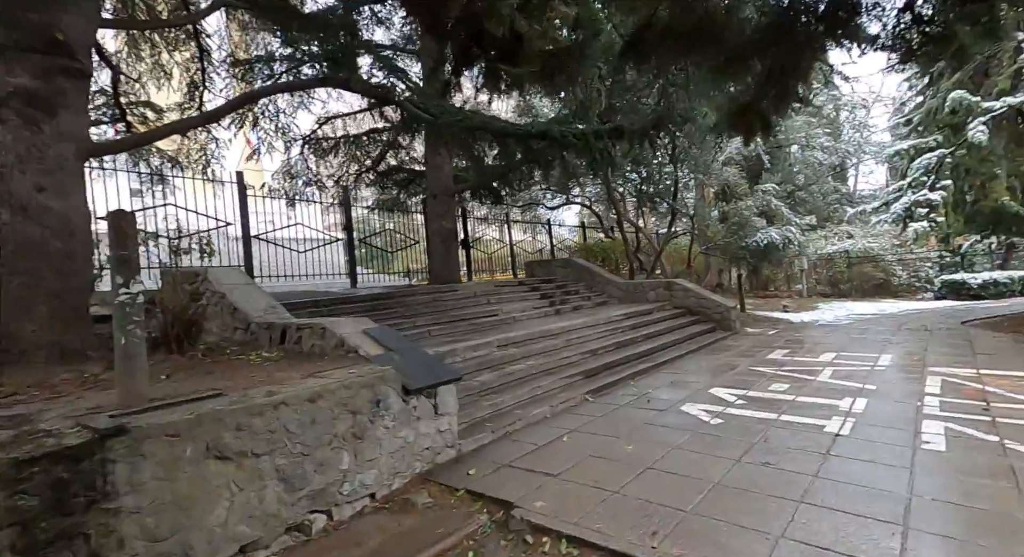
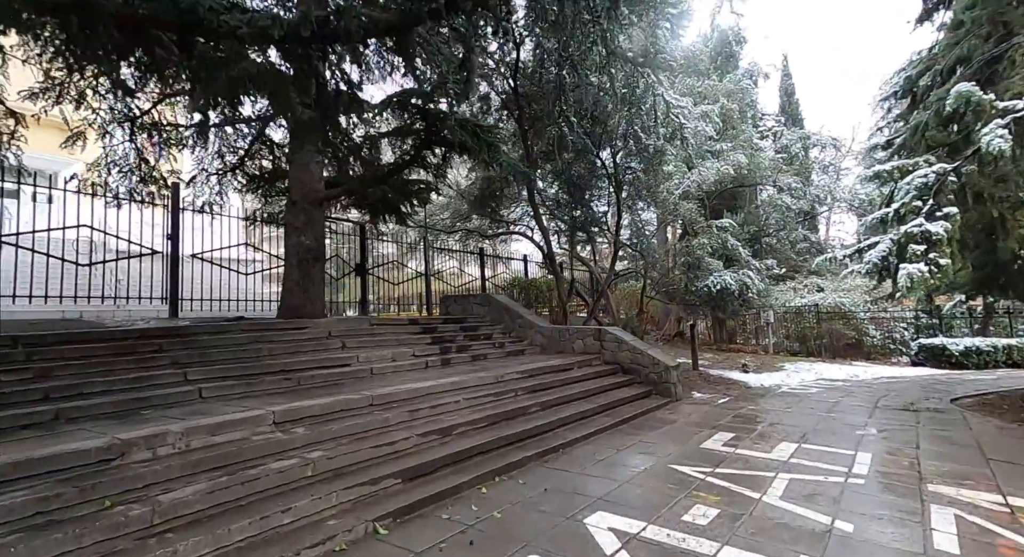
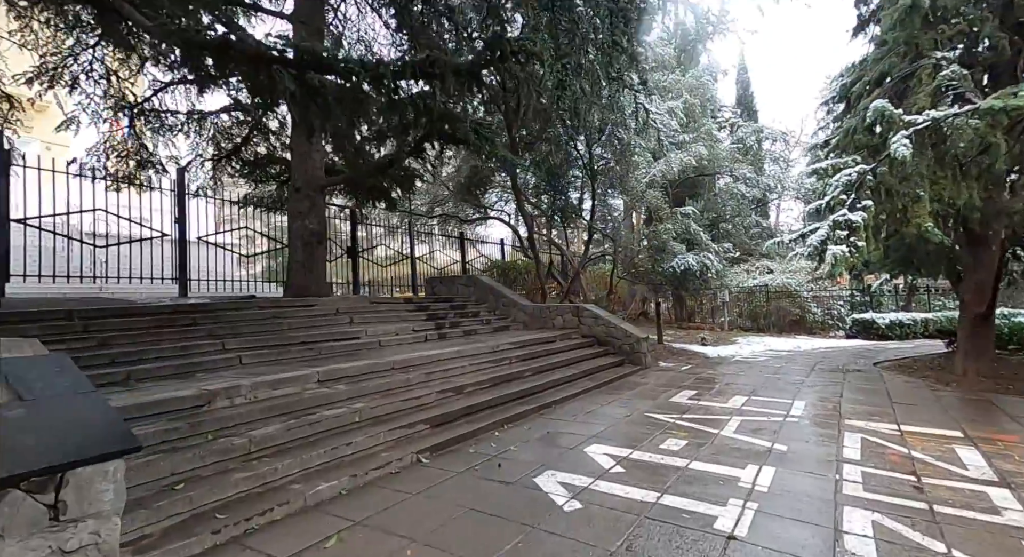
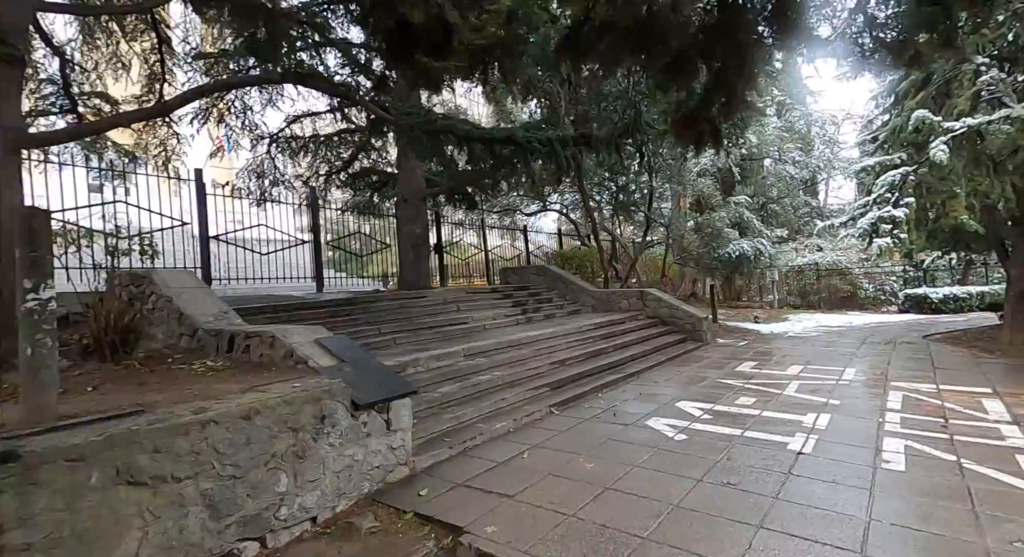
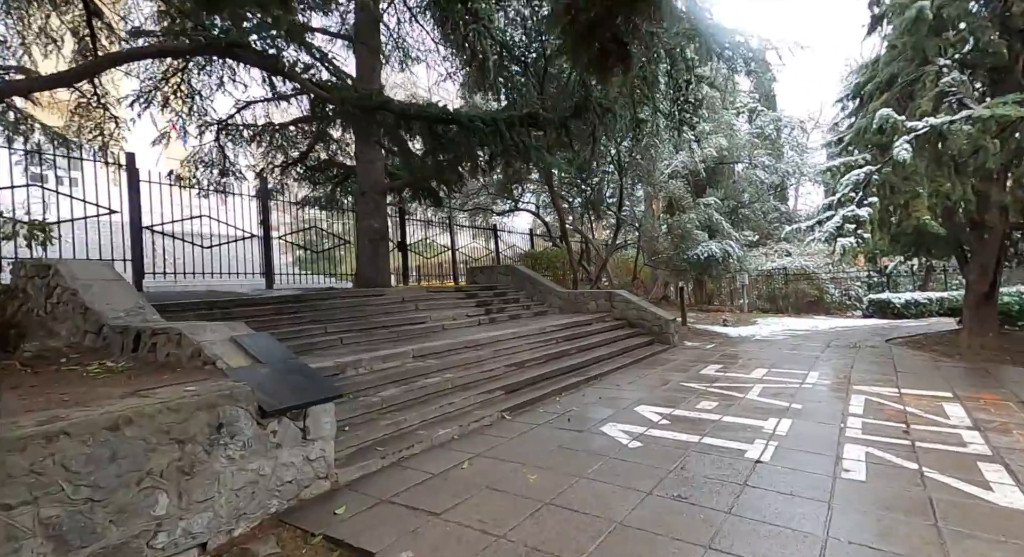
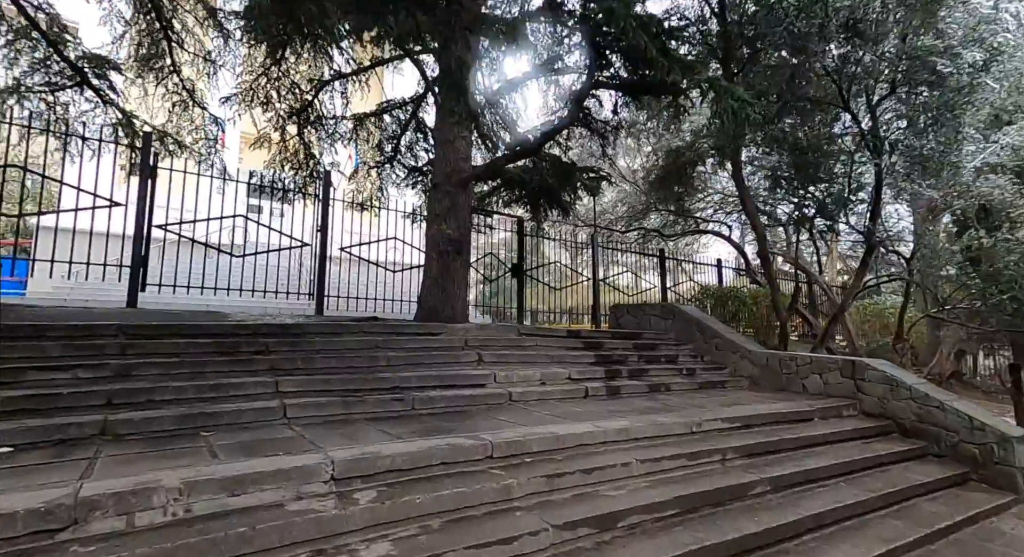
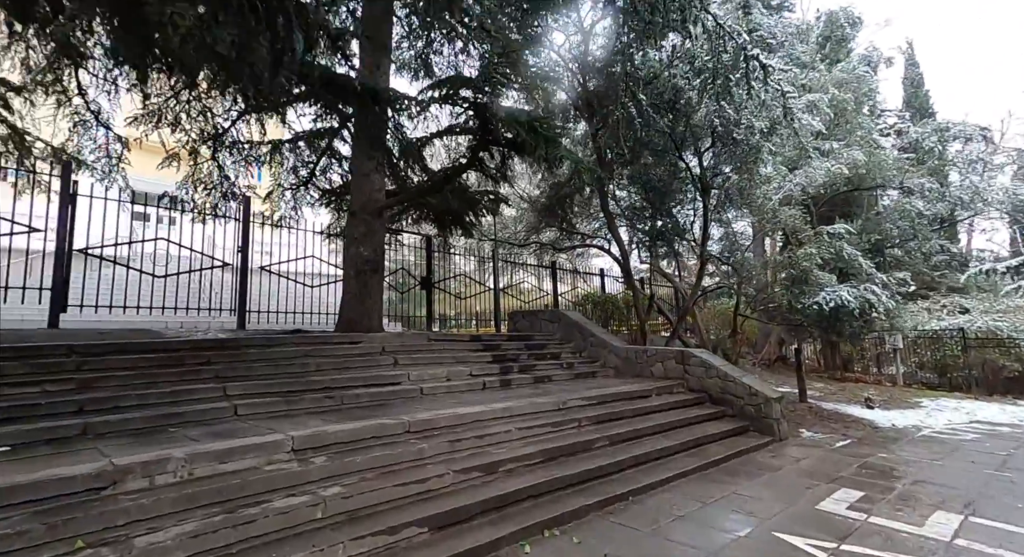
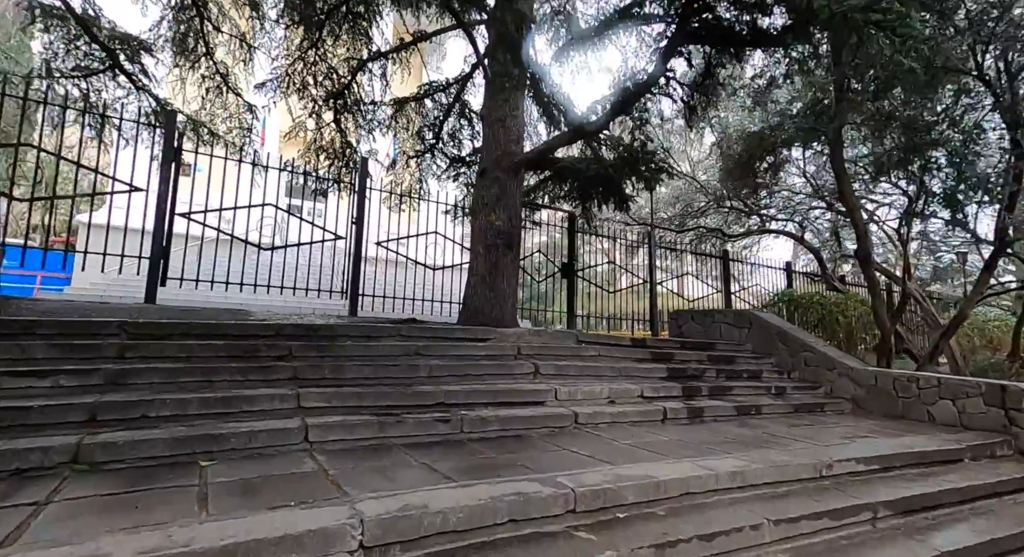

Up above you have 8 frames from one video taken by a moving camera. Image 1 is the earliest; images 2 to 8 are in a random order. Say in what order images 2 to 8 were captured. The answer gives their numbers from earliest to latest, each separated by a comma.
4, 5, 3, 2, 7, 6, 8
